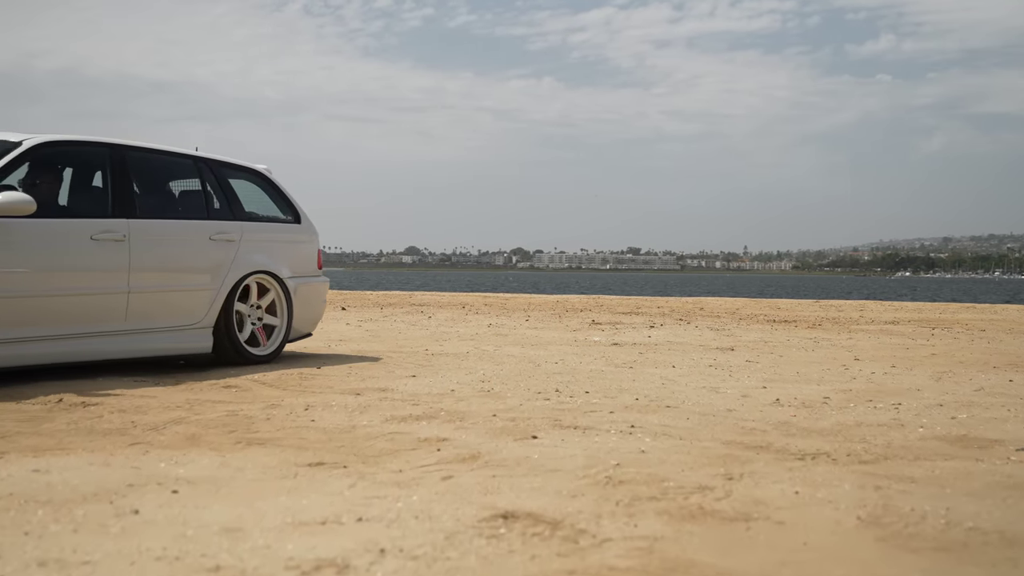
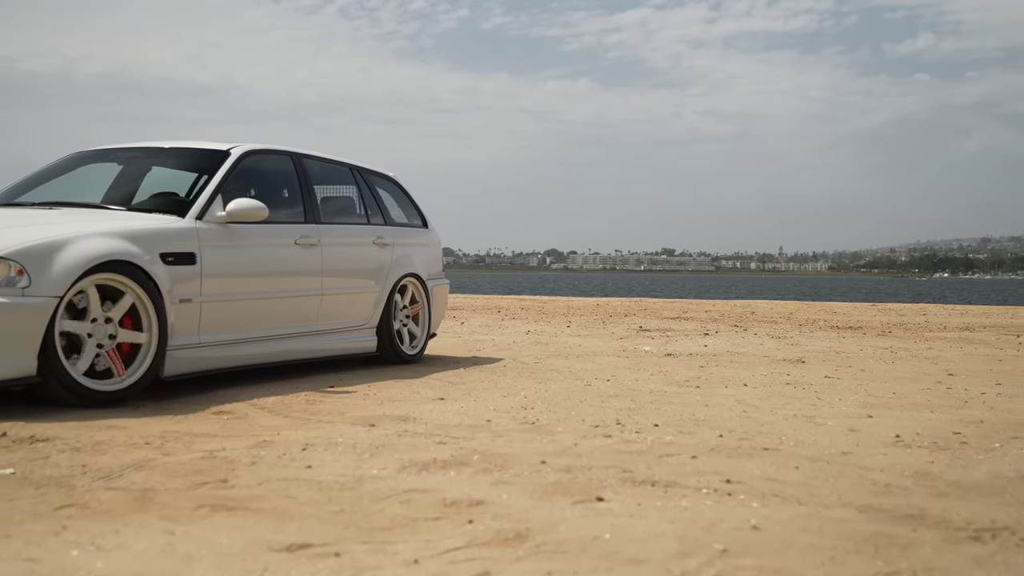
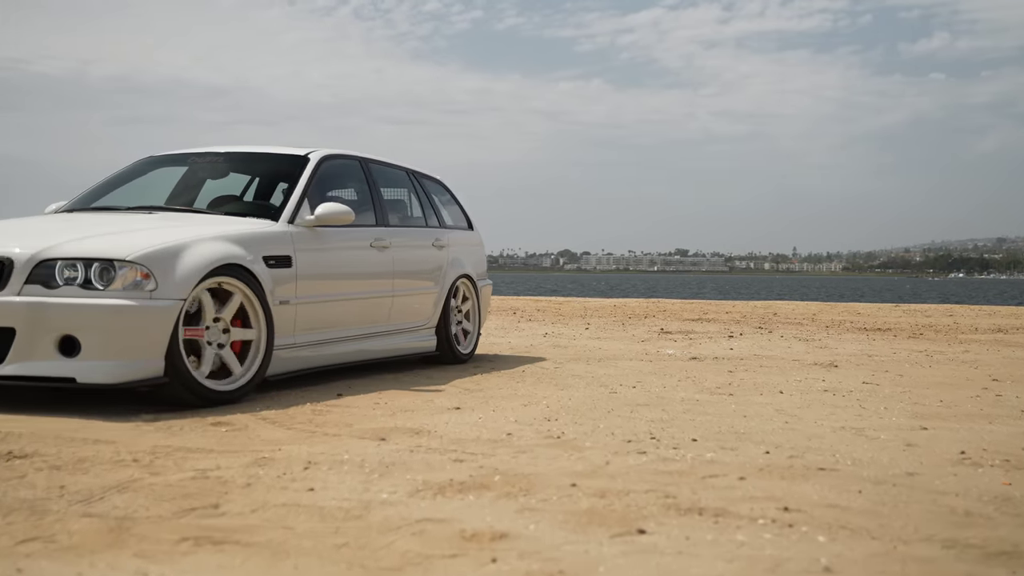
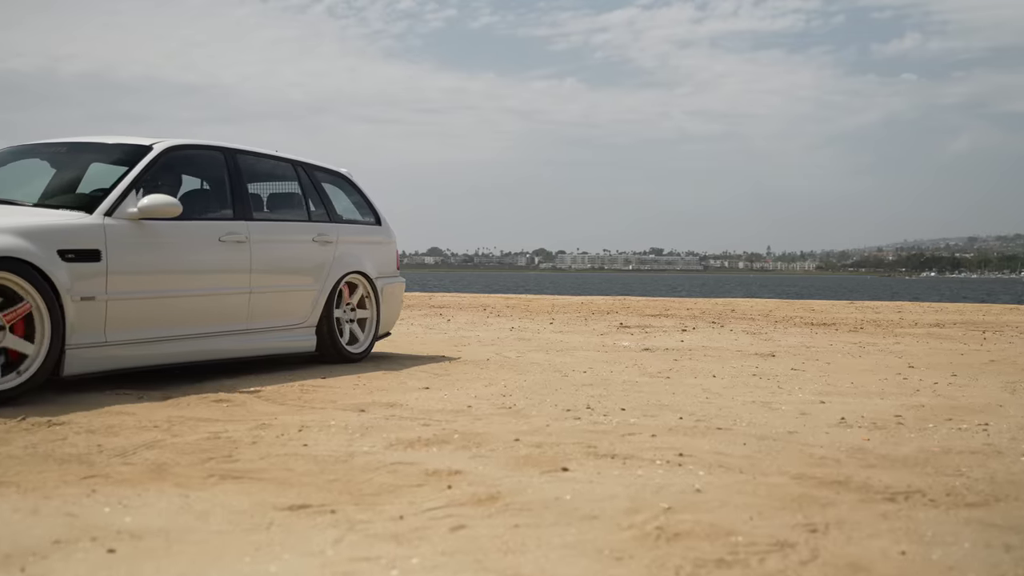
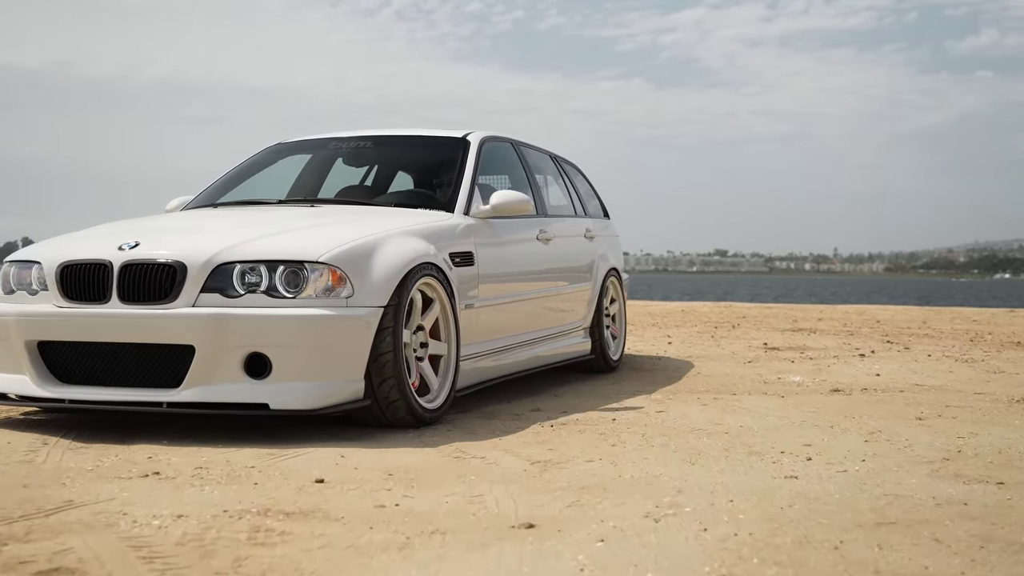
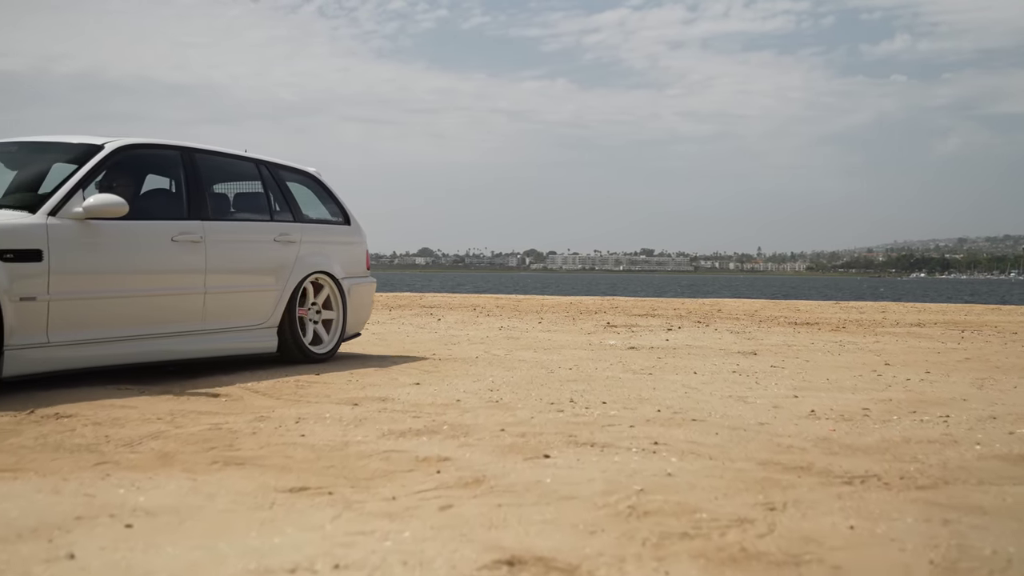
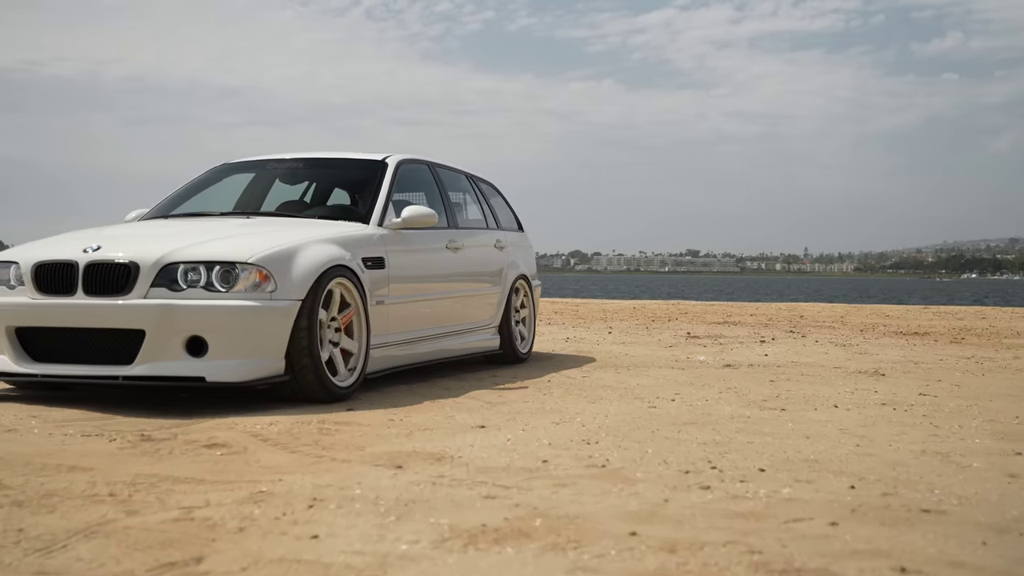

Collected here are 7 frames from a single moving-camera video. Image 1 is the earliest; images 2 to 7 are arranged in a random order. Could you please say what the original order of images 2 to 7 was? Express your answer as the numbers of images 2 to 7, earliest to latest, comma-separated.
6, 4, 2, 3, 7, 5
